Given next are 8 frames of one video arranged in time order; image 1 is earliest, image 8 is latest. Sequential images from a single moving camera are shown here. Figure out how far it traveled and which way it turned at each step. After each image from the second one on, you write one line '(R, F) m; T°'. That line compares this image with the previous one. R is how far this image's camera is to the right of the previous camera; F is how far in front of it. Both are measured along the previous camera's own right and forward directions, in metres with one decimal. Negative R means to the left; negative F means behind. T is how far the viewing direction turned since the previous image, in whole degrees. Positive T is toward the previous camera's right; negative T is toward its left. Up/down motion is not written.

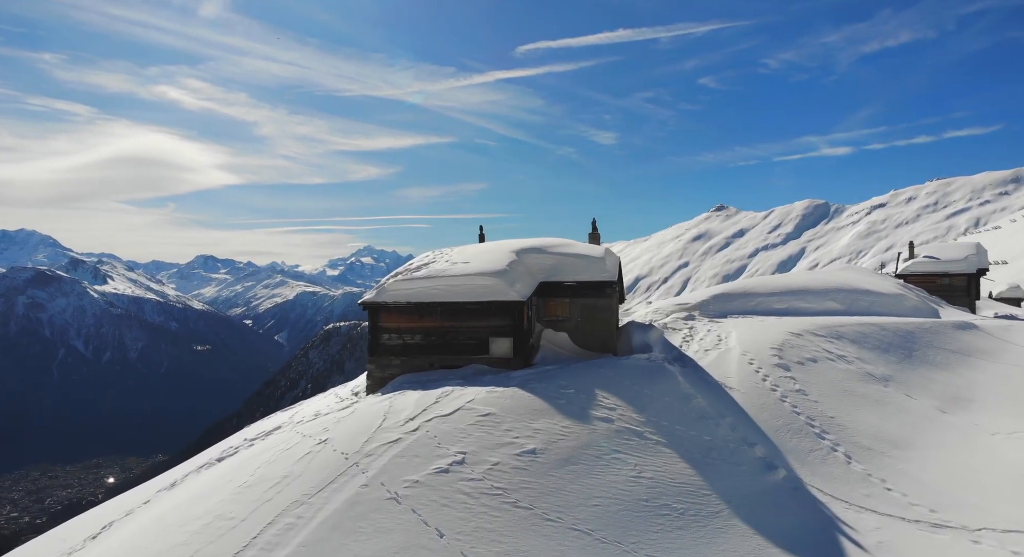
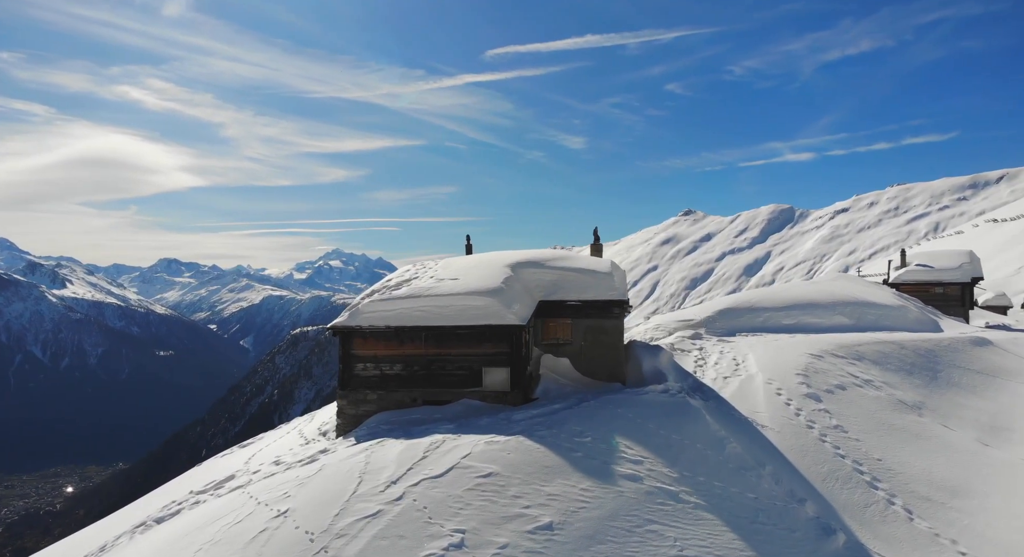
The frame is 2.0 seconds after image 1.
(-0.7, +2.9) m; +3°
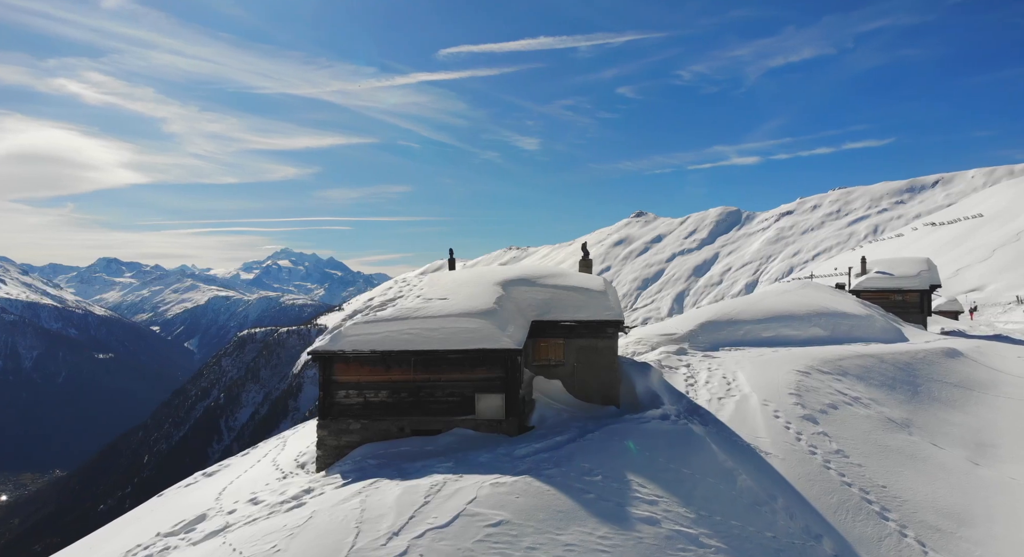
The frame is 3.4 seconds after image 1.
(-1.0, +1.0) m; +4°
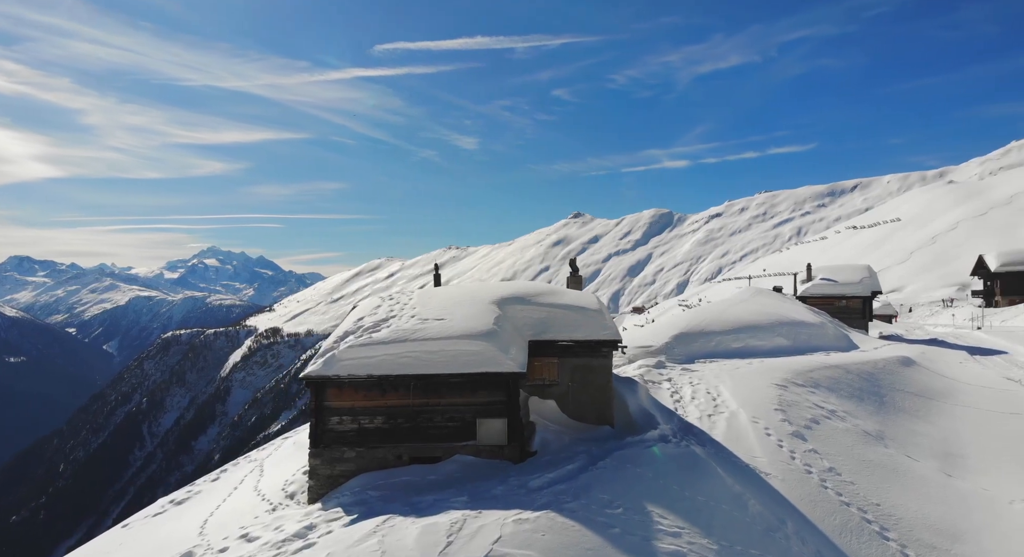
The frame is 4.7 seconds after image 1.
(-1.6, +0.5) m; +5°
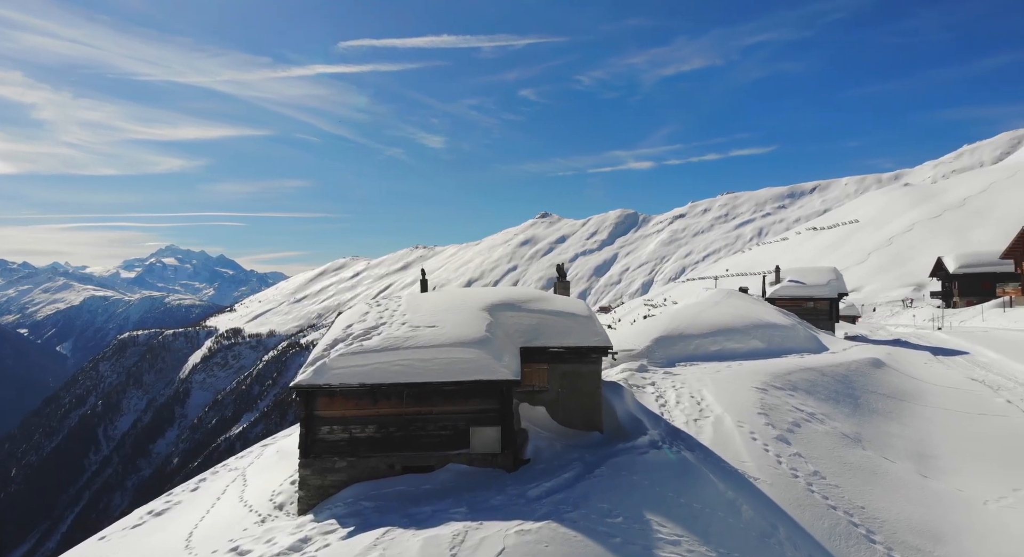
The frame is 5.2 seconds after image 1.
(-0.7, +0.1) m; +3°
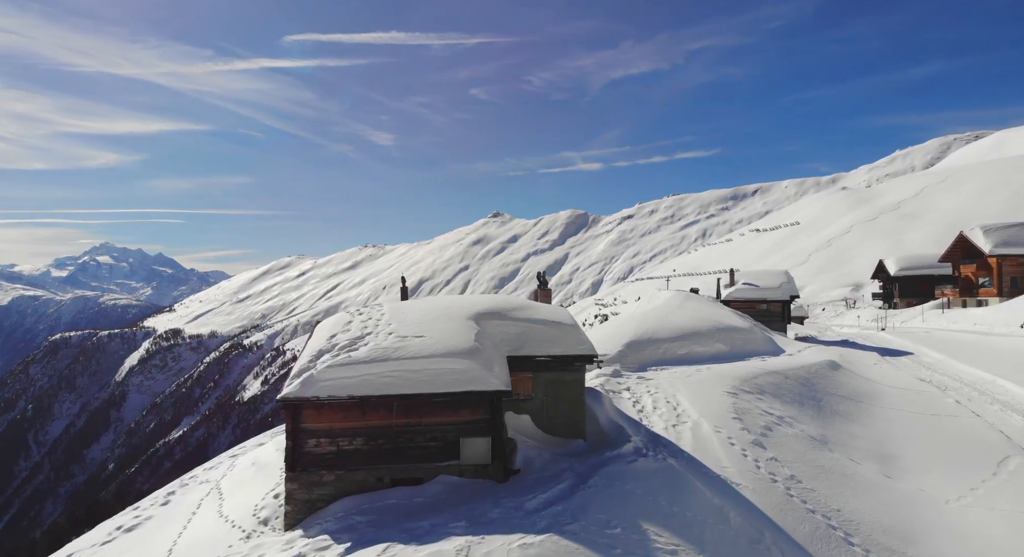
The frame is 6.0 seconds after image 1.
(-1.0, 0.0) m; +4°
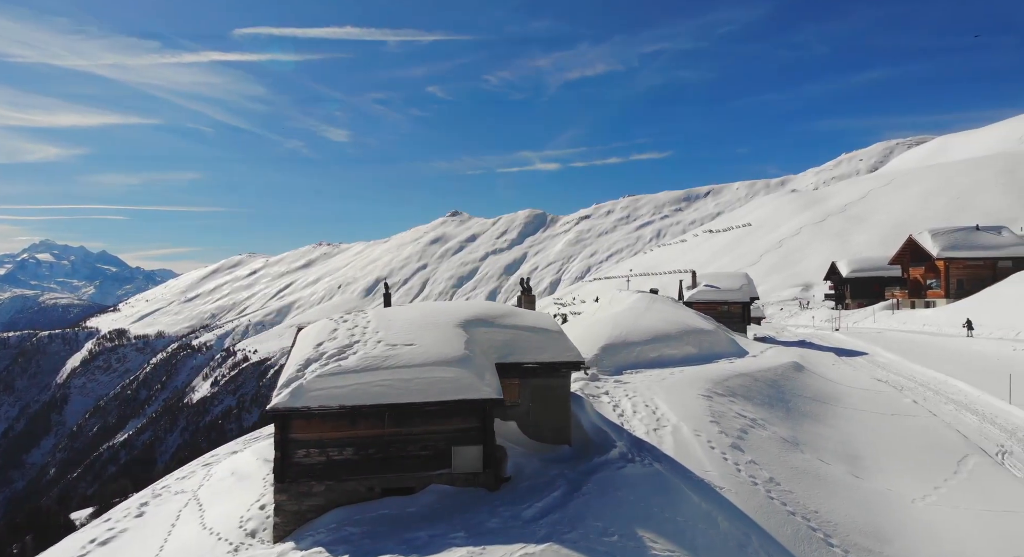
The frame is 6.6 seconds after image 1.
(-0.8, 0.0) m; +4°
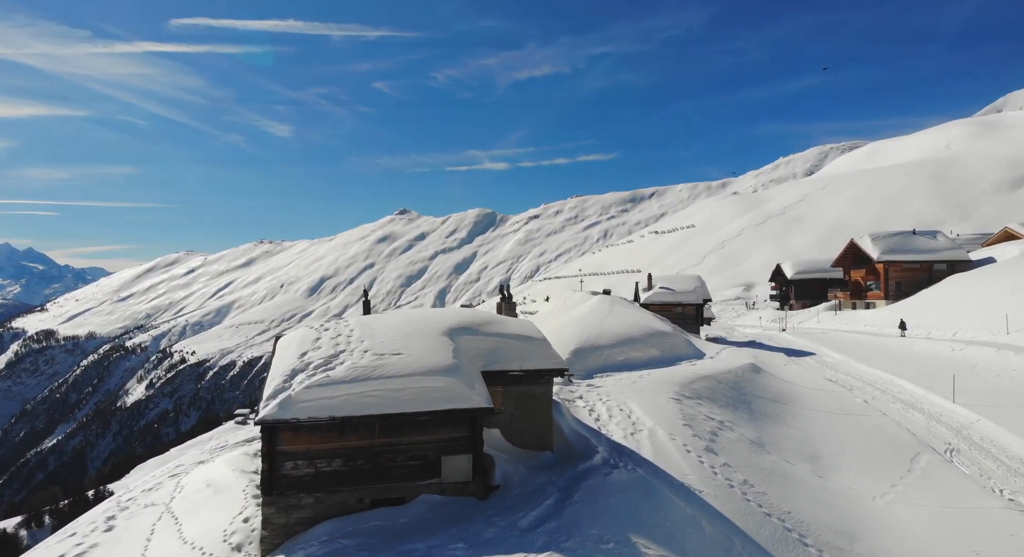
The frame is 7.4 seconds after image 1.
(-1.0, -0.1) m; +5°
